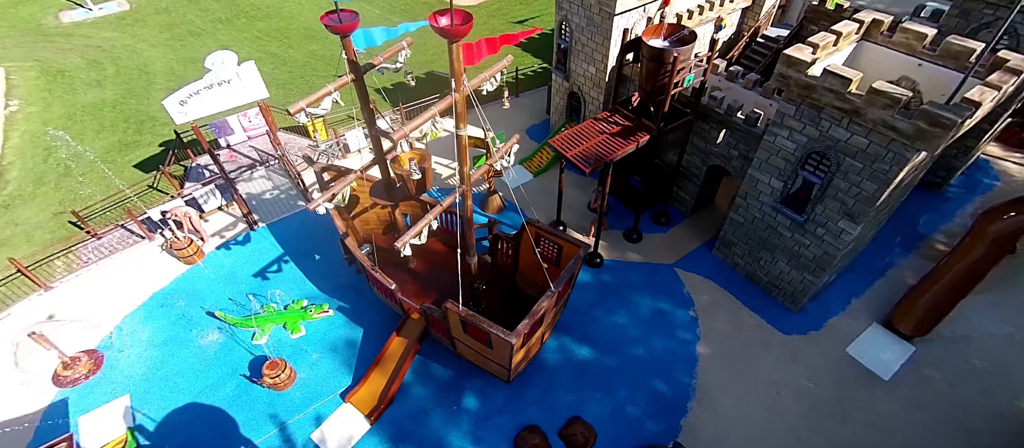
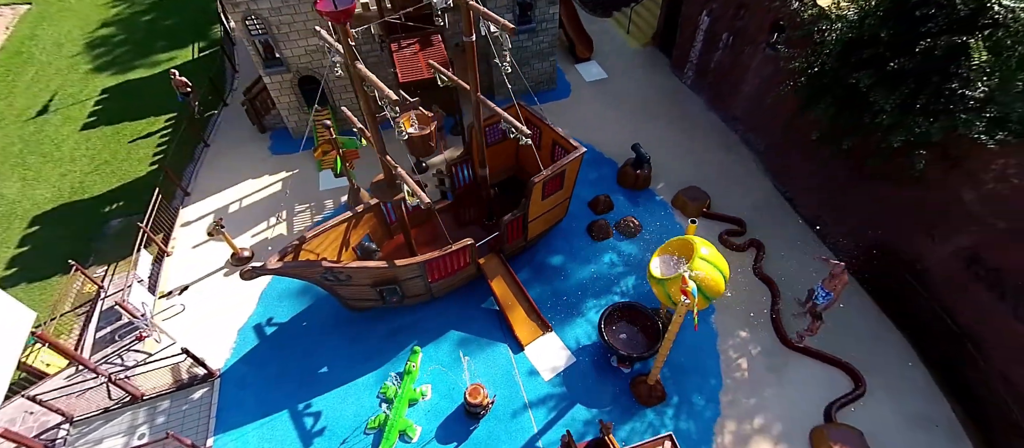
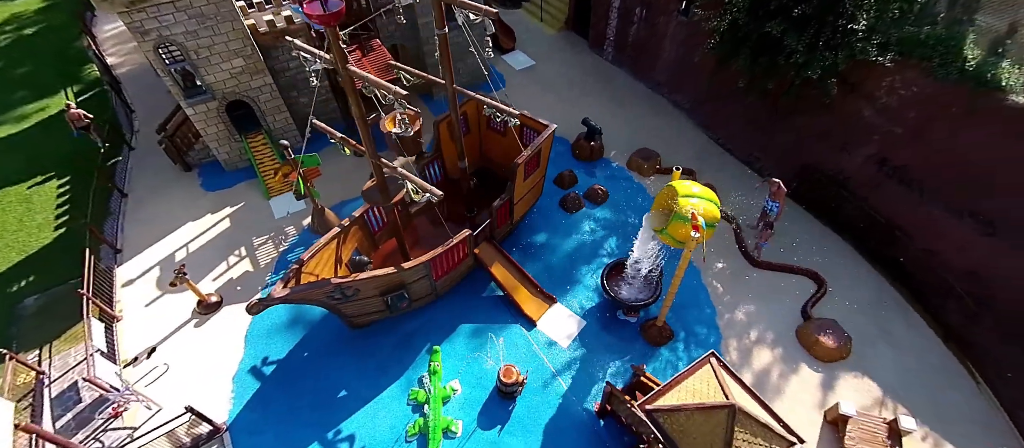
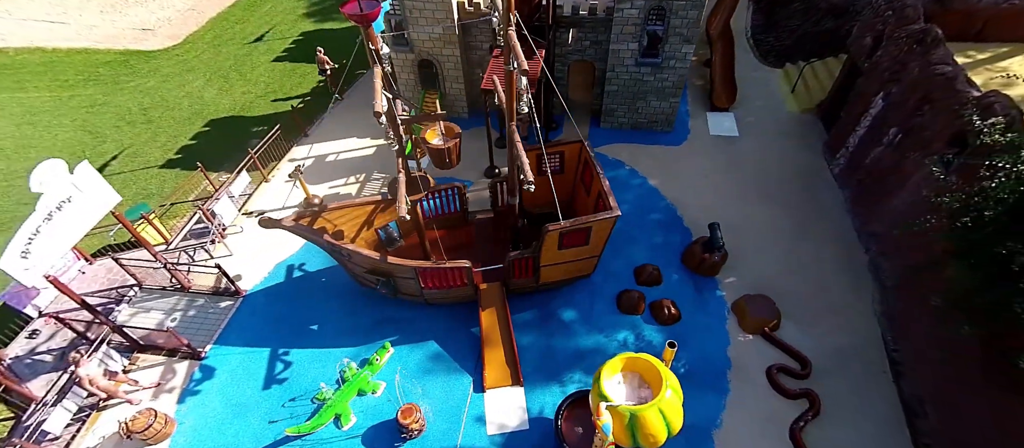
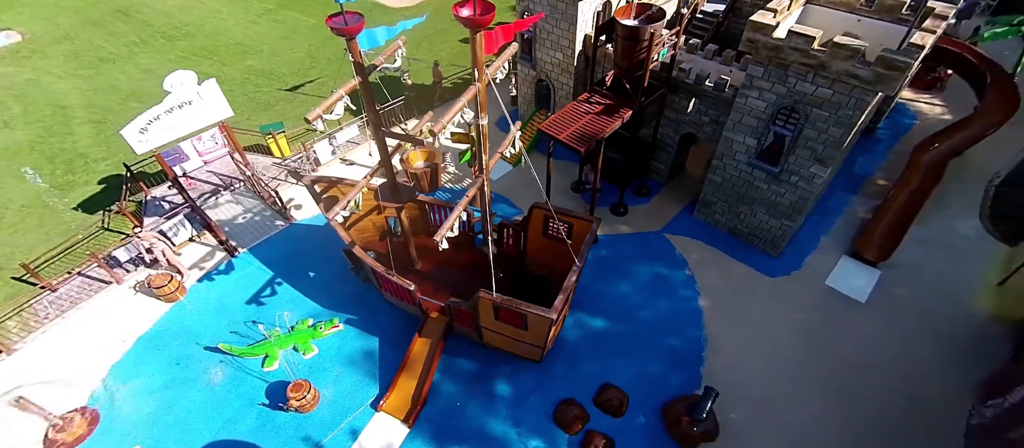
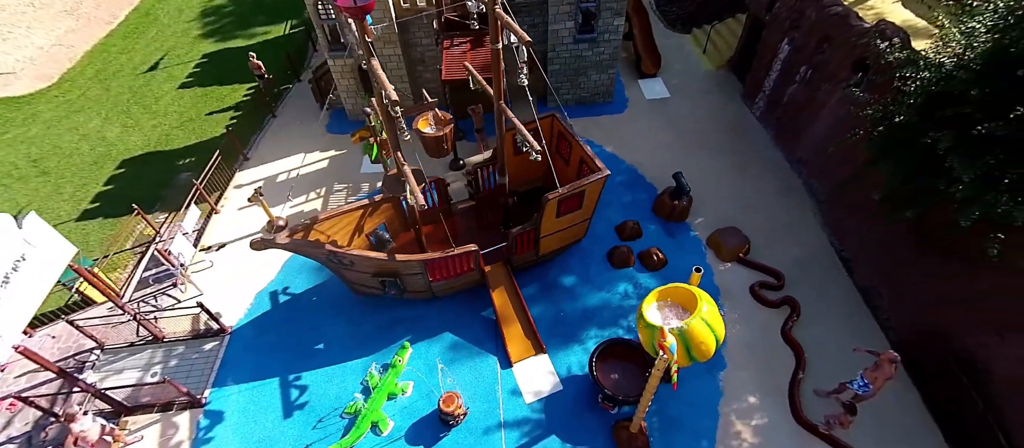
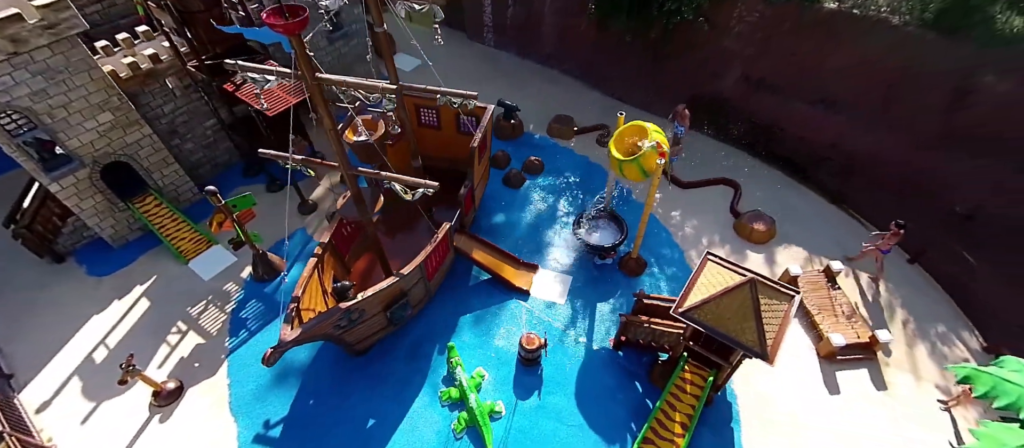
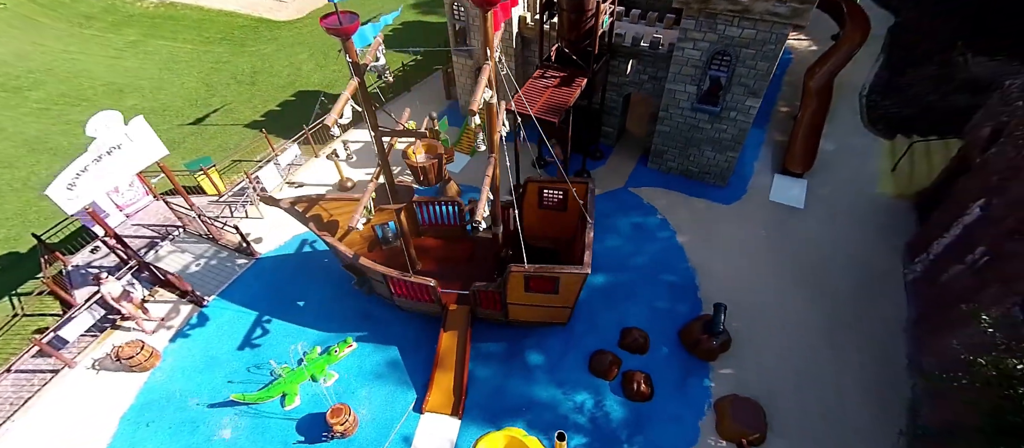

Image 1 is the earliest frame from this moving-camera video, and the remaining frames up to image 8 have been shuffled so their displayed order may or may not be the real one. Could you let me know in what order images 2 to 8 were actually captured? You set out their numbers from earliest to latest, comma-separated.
5, 8, 4, 6, 2, 3, 7
